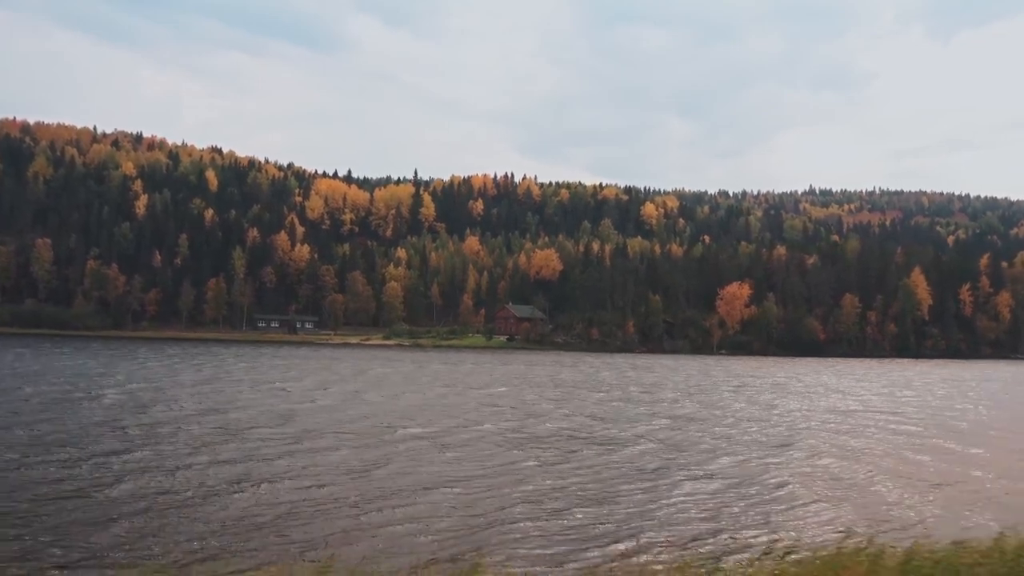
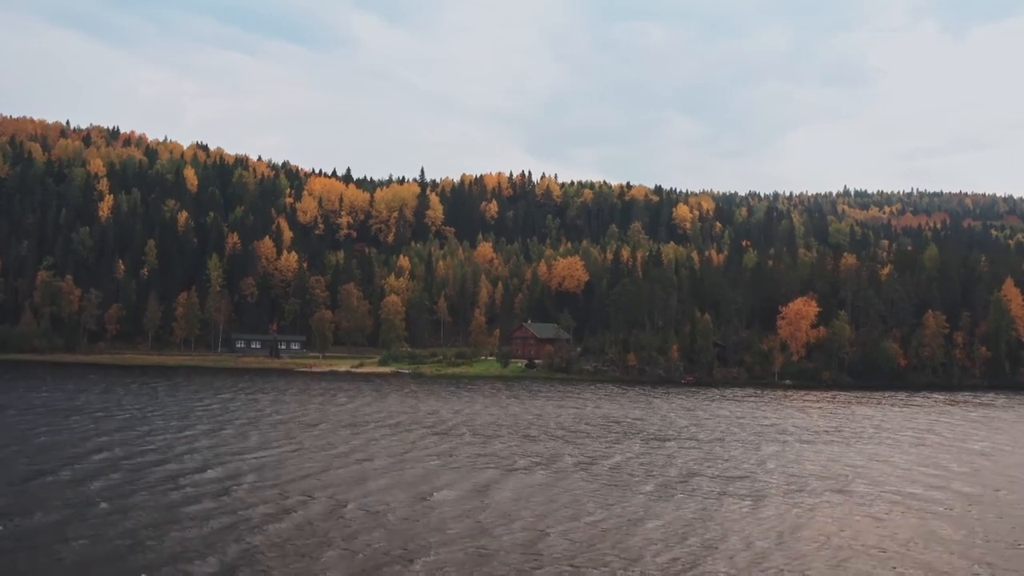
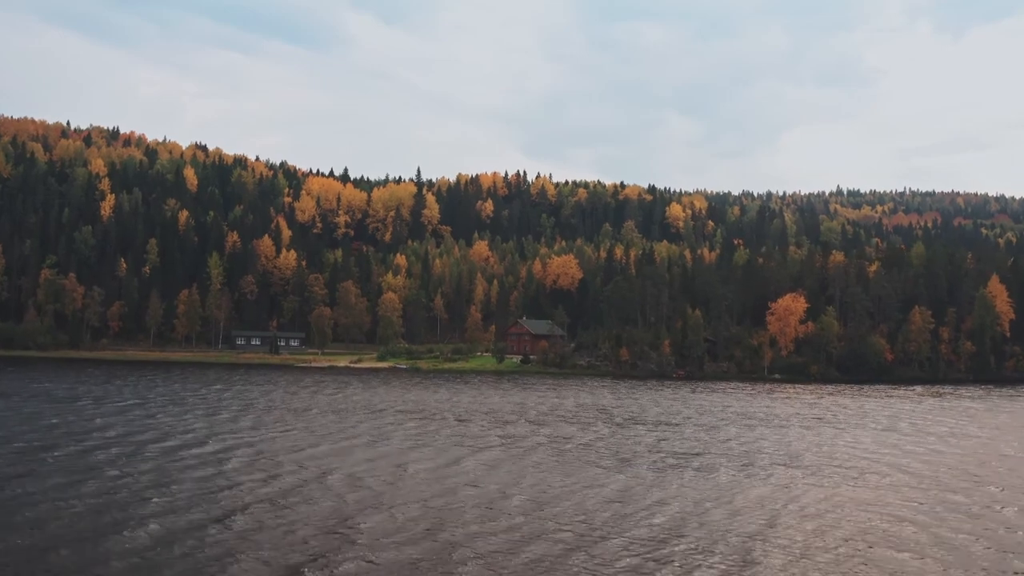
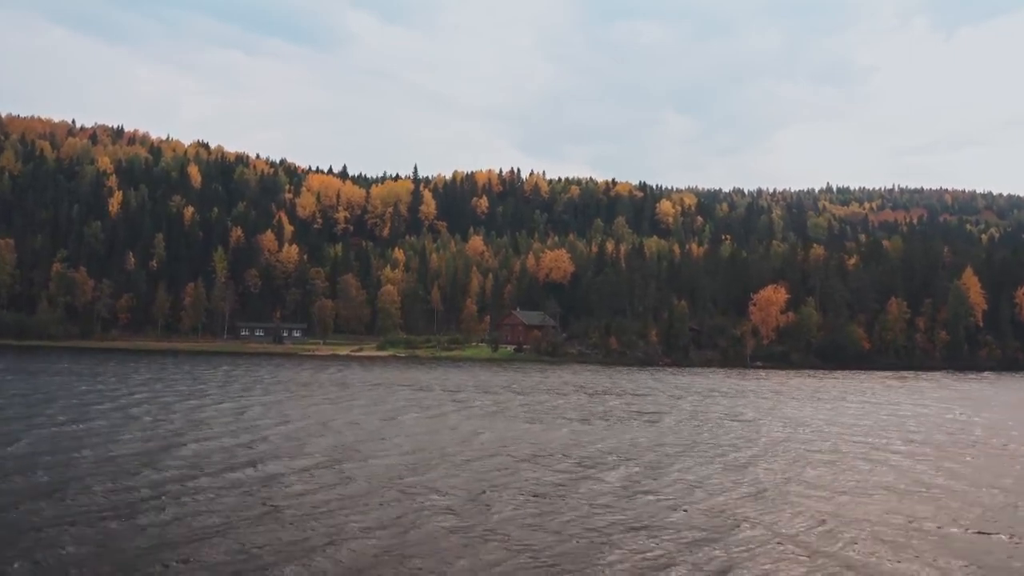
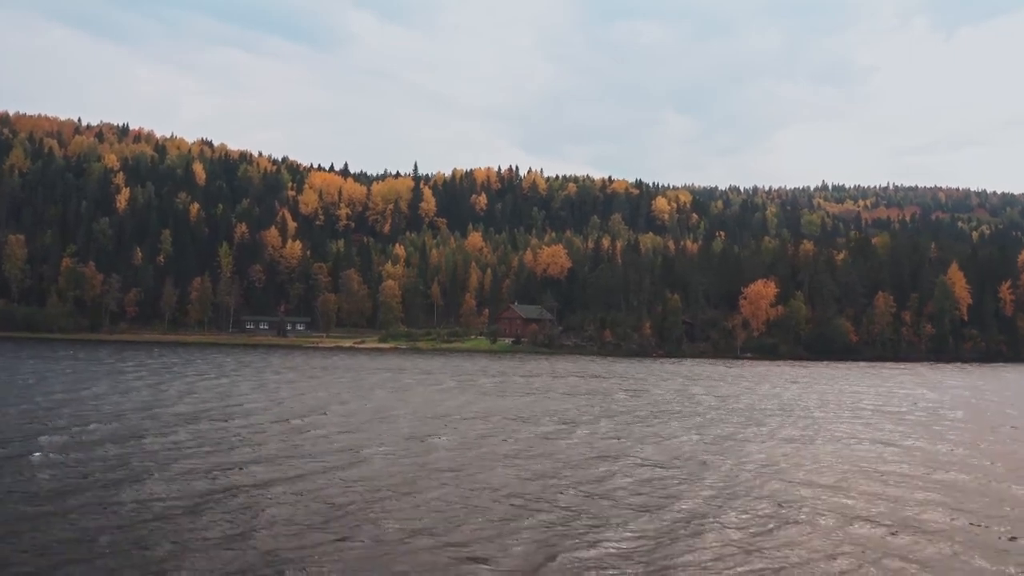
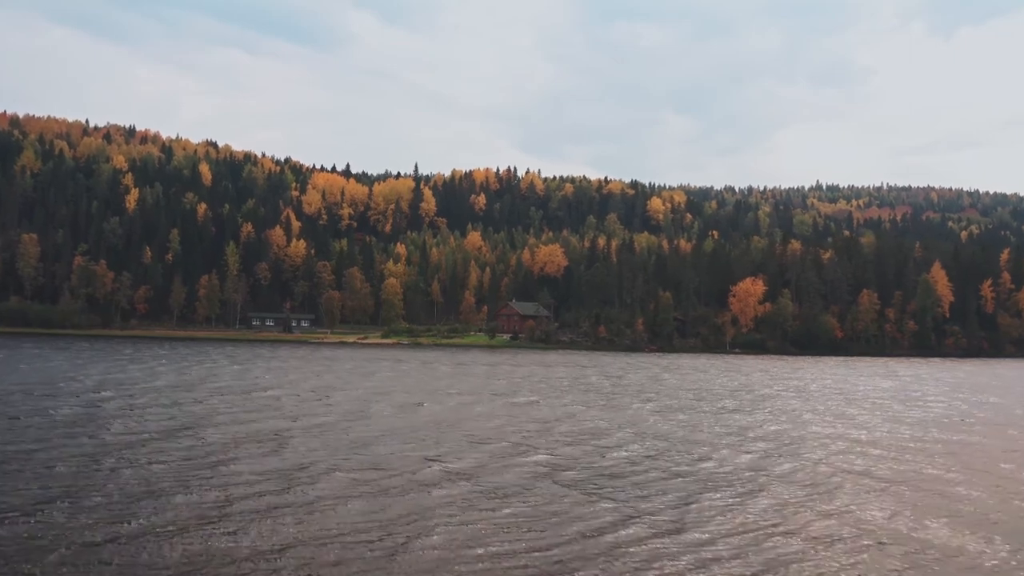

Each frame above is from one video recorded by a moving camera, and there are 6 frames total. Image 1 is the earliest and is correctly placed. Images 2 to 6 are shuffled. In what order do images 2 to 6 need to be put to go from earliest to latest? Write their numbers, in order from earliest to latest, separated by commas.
6, 5, 4, 3, 2
